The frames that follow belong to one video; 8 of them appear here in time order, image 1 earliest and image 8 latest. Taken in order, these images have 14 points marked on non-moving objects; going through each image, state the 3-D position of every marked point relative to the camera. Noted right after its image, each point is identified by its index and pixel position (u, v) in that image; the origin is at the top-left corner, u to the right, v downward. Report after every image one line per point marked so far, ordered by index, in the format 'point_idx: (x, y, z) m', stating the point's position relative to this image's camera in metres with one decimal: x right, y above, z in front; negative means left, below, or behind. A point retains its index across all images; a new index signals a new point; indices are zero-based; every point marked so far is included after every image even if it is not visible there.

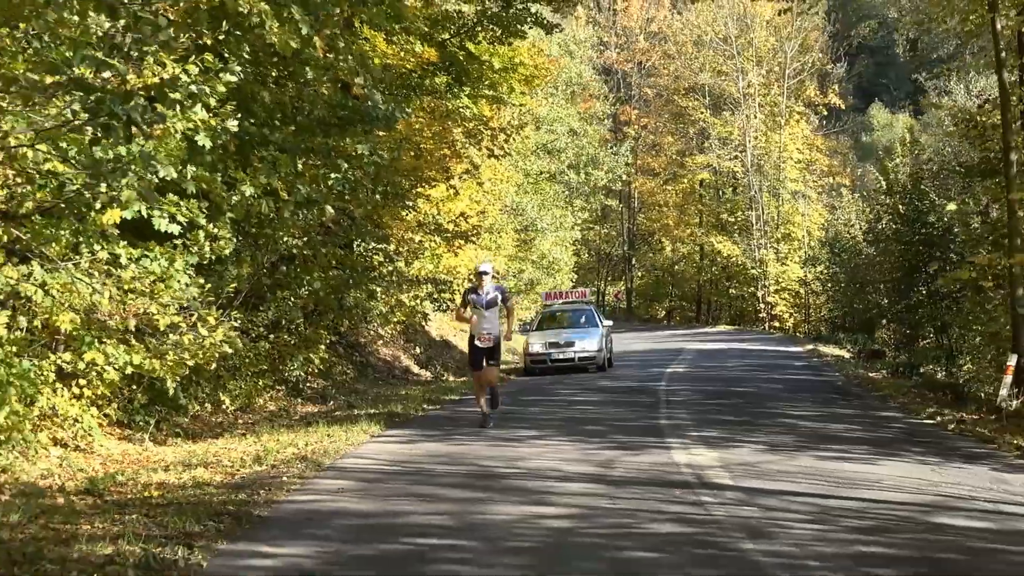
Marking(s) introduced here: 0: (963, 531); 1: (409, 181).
0: (+1.6, -0.9, +6.0) m
1: (-1.0, +1.1, +17.0) m
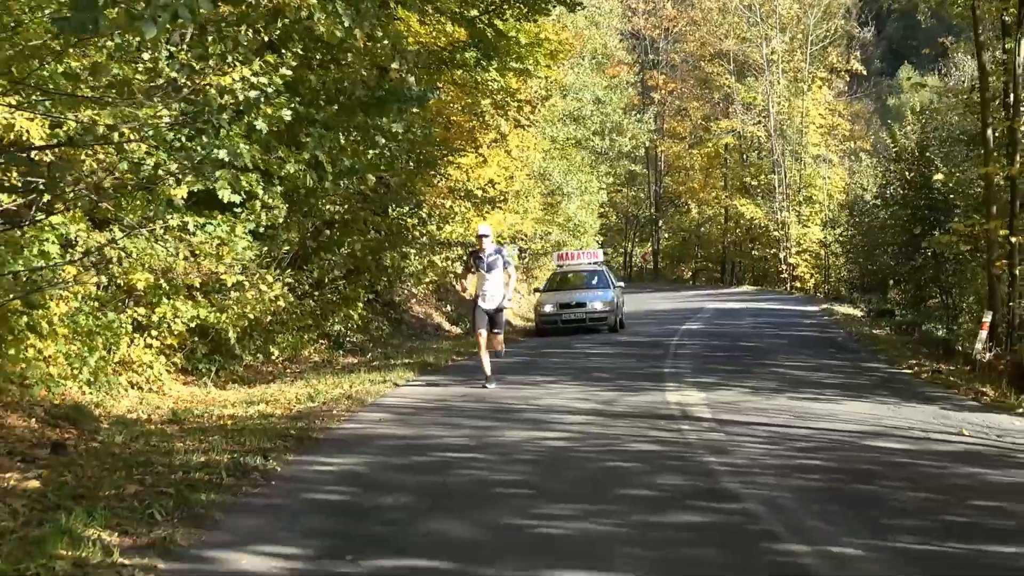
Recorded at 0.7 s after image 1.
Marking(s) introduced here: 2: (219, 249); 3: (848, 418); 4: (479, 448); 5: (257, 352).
0: (+1.7, -0.7, +7.4) m
1: (-0.8, +1.5, +18.4) m
2: (-1.9, +0.3, +10.9) m
3: (+1.8, -0.7, +8.9) m
4: (-0.1, -0.7, +7.2) m
5: (-2.1, -0.5, +13.7) m
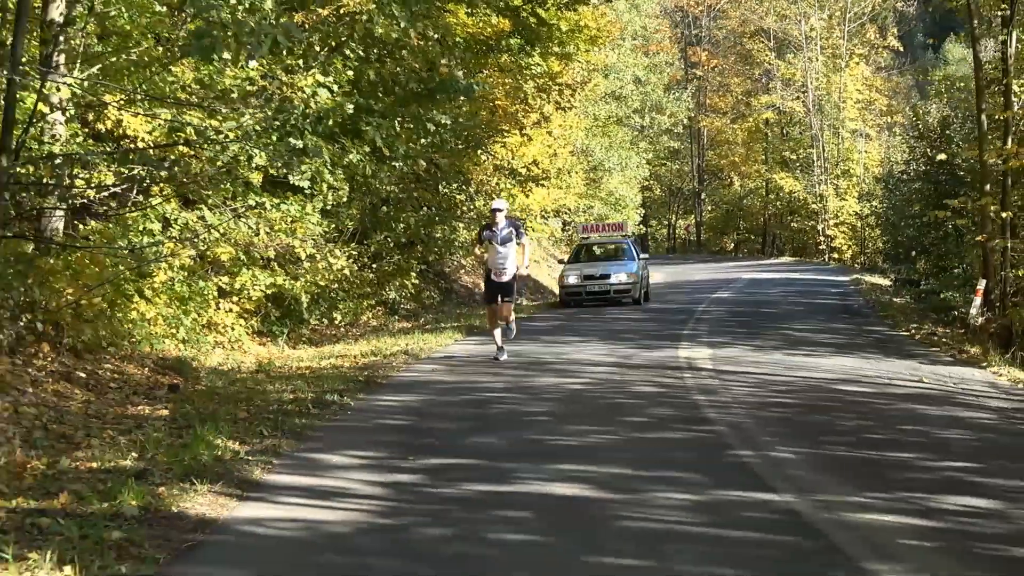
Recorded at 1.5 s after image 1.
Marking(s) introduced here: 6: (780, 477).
0: (+1.8, -0.6, +8.9) m
1: (-0.3, +1.9, +20.0) m
2: (-1.7, +0.5, +12.6) m
3: (+2.0, -0.5, +10.4) m
4: (0.0, -0.5, +8.8) m
5: (-1.7, -0.3, +15.4) m
6: (+0.9, -0.6, +5.7) m
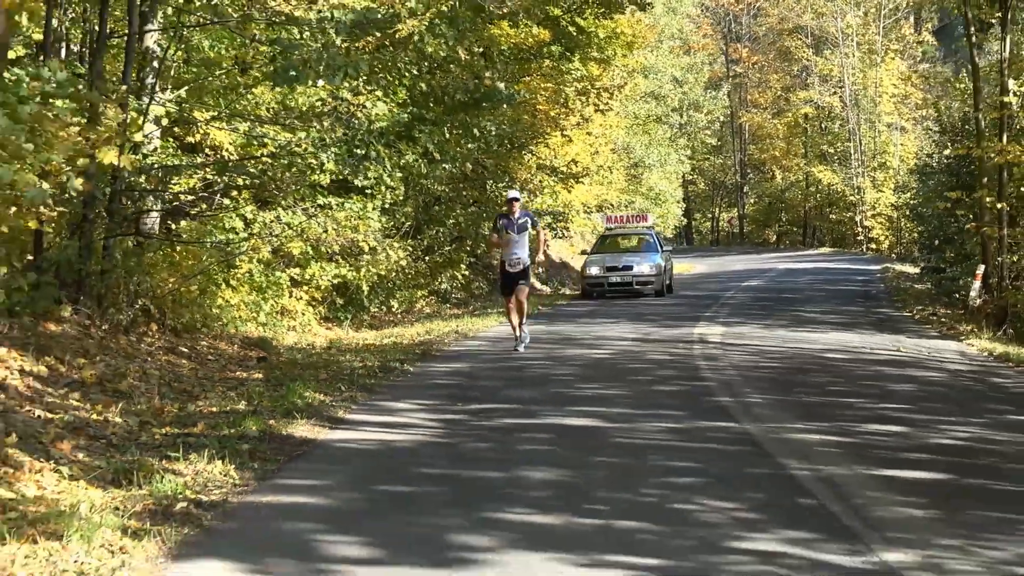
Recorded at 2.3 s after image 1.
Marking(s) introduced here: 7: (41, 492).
0: (+2.0, -0.4, +10.5) m
1: (+0.2, +2.0, +21.6) m
2: (-1.3, +0.6, +14.3) m
3: (+2.2, -0.4, +12.0) m
4: (+0.2, -0.4, +10.4) m
5: (-1.3, -0.2, +17.1) m
6: (+1.0, -0.5, +7.3) m
7: (-1.4, -0.6, +4.8) m
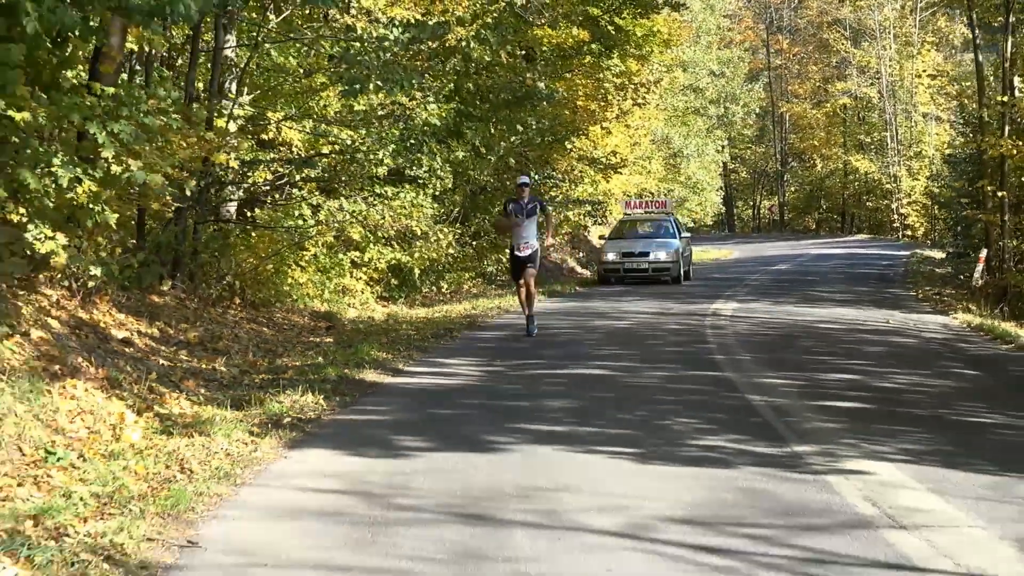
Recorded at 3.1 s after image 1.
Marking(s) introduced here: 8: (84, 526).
0: (+2.3, -0.3, +12.1) m
1: (+0.8, +2.2, +23.2) m
2: (-1.0, +0.7, +15.9) m
3: (+2.5, -0.2, +13.6) m
4: (+0.5, -0.3, +12.0) m
5: (-0.9, 0.0, +18.7) m
6: (+1.2, -0.4, +8.9) m
7: (-1.3, -0.5, +6.5) m
8: (-1.0, -0.6, +4.1) m
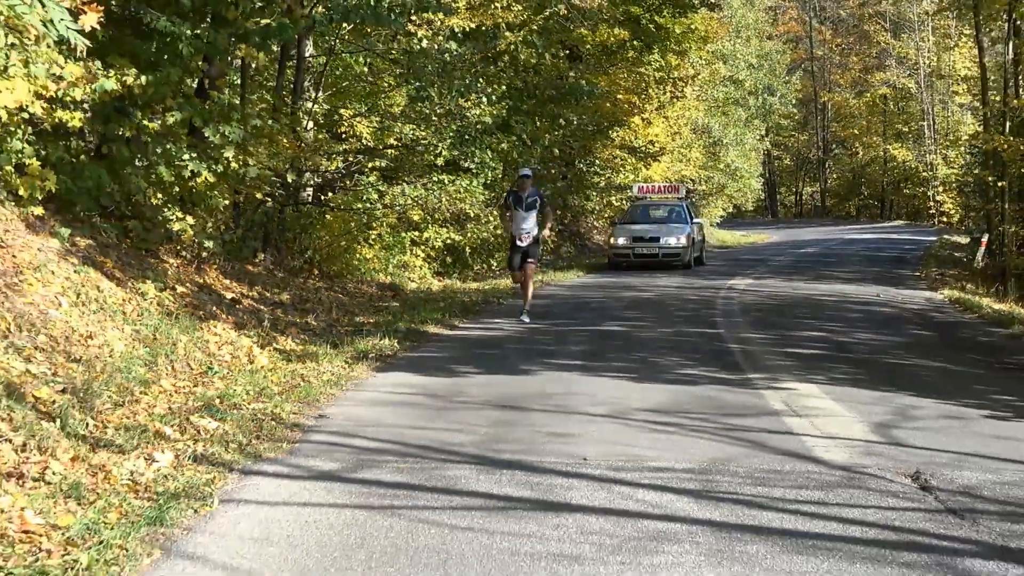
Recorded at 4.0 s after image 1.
0: (+2.6, -0.1, +14.0) m
1: (+1.5, +2.5, +25.2) m
2: (-0.5, +1.0, +18.0) m
3: (+2.9, 0.0, +15.5) m
4: (+0.8, -0.1, +14.0) m
5: (-0.4, +0.3, +20.7) m
6: (+1.4, -0.2, +10.9) m
7: (-1.1, -0.3, +8.6) m
8: (-1.0, -0.4, +6.2) m
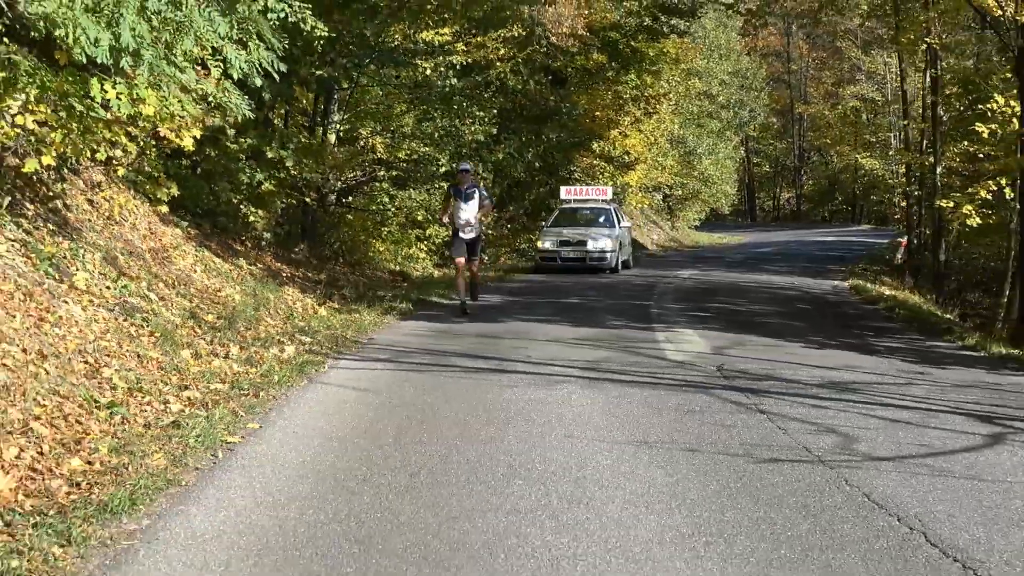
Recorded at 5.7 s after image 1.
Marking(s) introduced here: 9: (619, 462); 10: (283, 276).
0: (+2.4, 0.0, +17.6) m
1: (+1.4, +2.7, +28.8) m
2: (-0.7, +1.1, +21.6) m
3: (+2.7, +0.1, +19.1) m
4: (+0.6, +0.1, +17.6) m
5: (-0.5, +0.5, +24.3) m
6: (+1.3, -0.1, +14.4) m
7: (-1.3, -0.1, +12.2) m
8: (-1.1, -0.3, +9.7) m
9: (+0.3, -0.5, +5.1) m
10: (-1.8, +0.1, +12.9) m
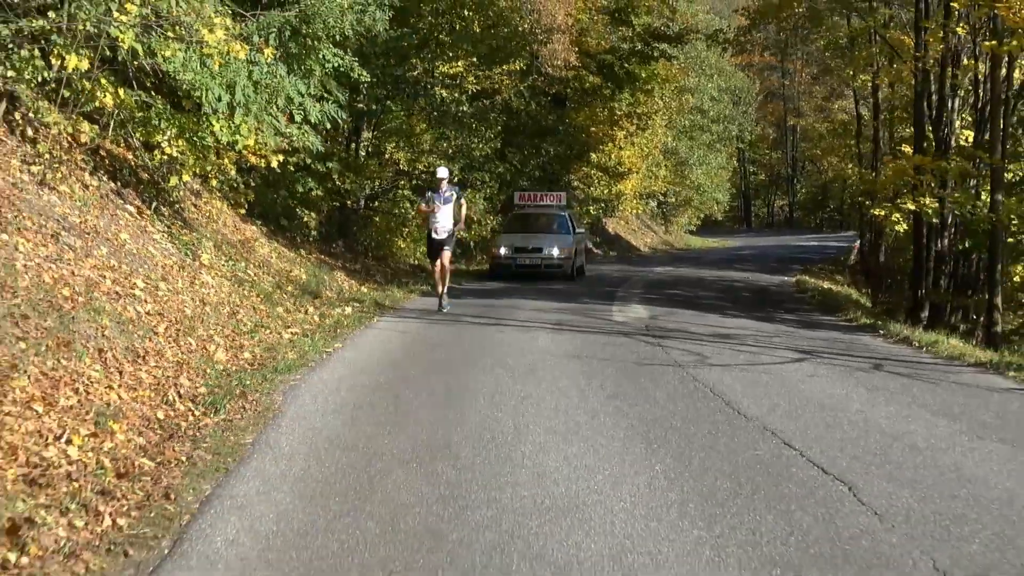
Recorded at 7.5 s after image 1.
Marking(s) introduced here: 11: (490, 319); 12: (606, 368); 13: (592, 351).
0: (+2.4, +0.1, +21.2) m
1: (+1.5, +2.7, +32.4) m
2: (-0.6, +1.3, +25.2) m
3: (+2.8, +0.2, +22.7) m
4: (+0.6, +0.2, +21.2) m
5: (-0.5, +0.6, +28.0) m
6: (+1.2, 0.0, +18.1) m
7: (-1.3, 0.0, +15.8) m
8: (-1.1, -0.1, +13.4) m
9: (+0.2, -0.4, +8.8) m
10: (-1.8, +0.2, +16.5) m
11: (-0.1, -0.2, +11.8) m
12: (+0.5, -0.4, +8.5) m
13: (+0.5, -0.4, +9.6) m
